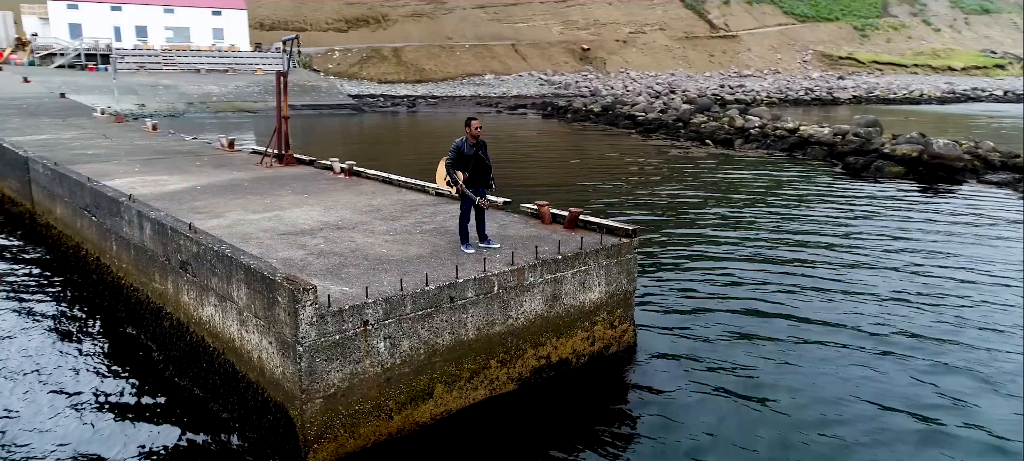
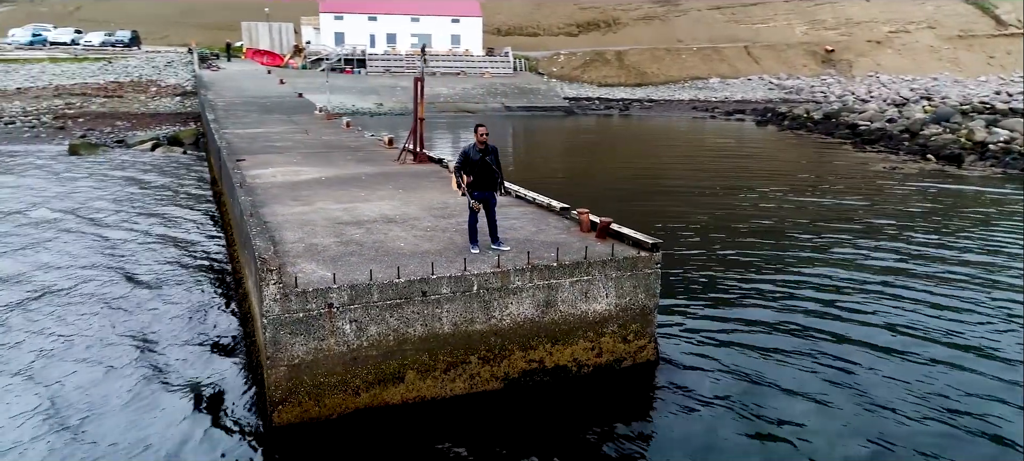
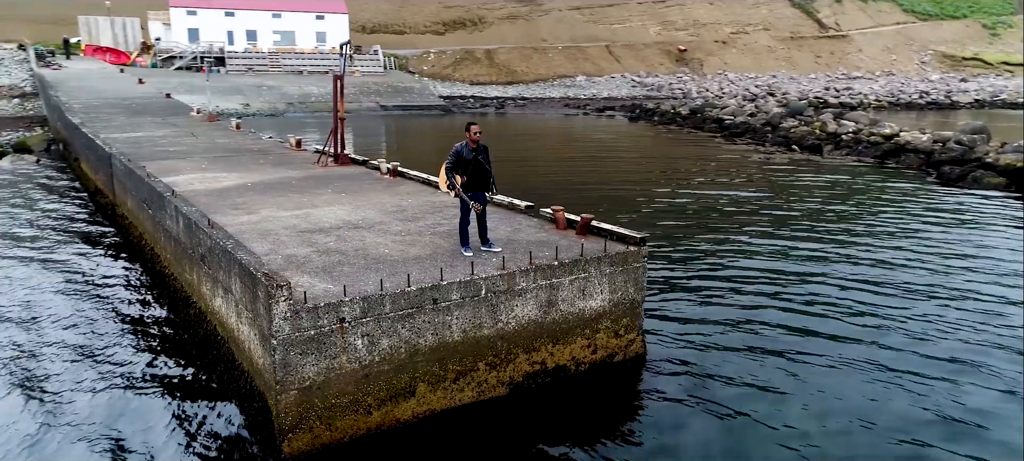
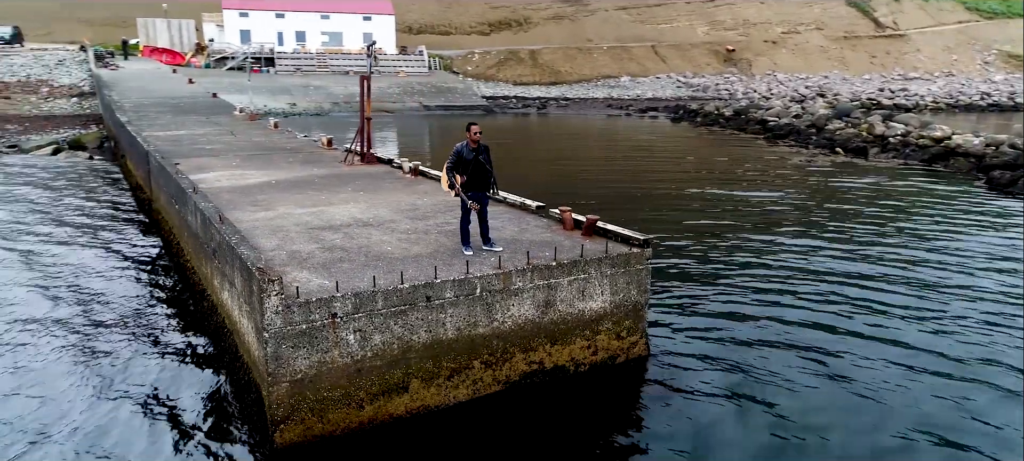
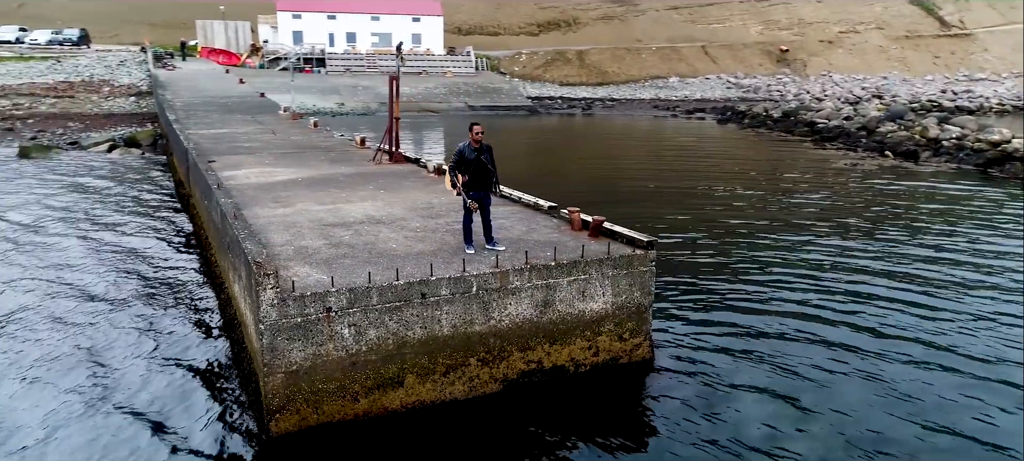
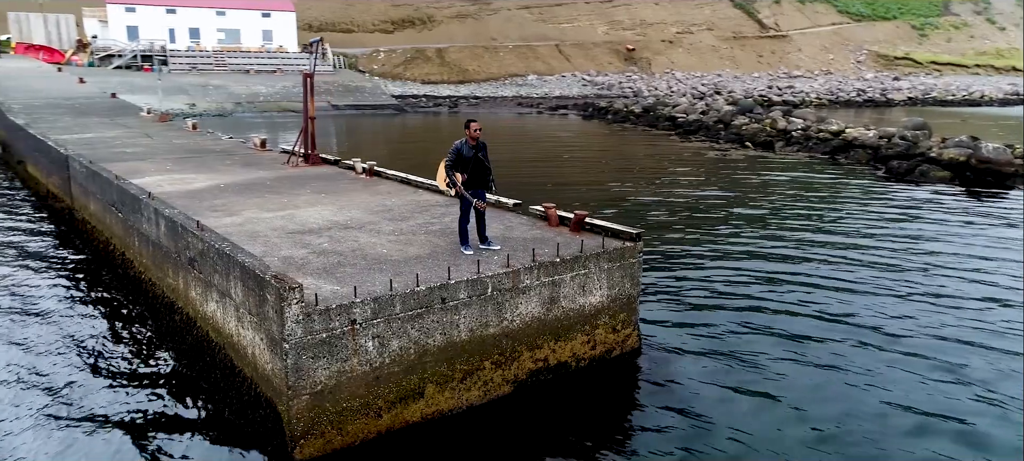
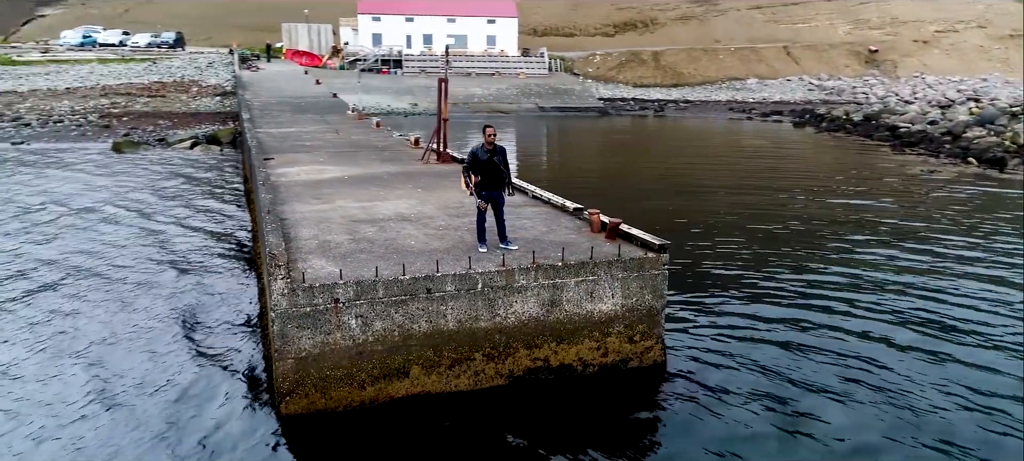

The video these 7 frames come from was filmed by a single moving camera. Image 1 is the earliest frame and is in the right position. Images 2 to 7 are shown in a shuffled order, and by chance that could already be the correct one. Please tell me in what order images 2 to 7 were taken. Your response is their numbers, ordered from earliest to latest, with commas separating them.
6, 3, 4, 5, 2, 7
